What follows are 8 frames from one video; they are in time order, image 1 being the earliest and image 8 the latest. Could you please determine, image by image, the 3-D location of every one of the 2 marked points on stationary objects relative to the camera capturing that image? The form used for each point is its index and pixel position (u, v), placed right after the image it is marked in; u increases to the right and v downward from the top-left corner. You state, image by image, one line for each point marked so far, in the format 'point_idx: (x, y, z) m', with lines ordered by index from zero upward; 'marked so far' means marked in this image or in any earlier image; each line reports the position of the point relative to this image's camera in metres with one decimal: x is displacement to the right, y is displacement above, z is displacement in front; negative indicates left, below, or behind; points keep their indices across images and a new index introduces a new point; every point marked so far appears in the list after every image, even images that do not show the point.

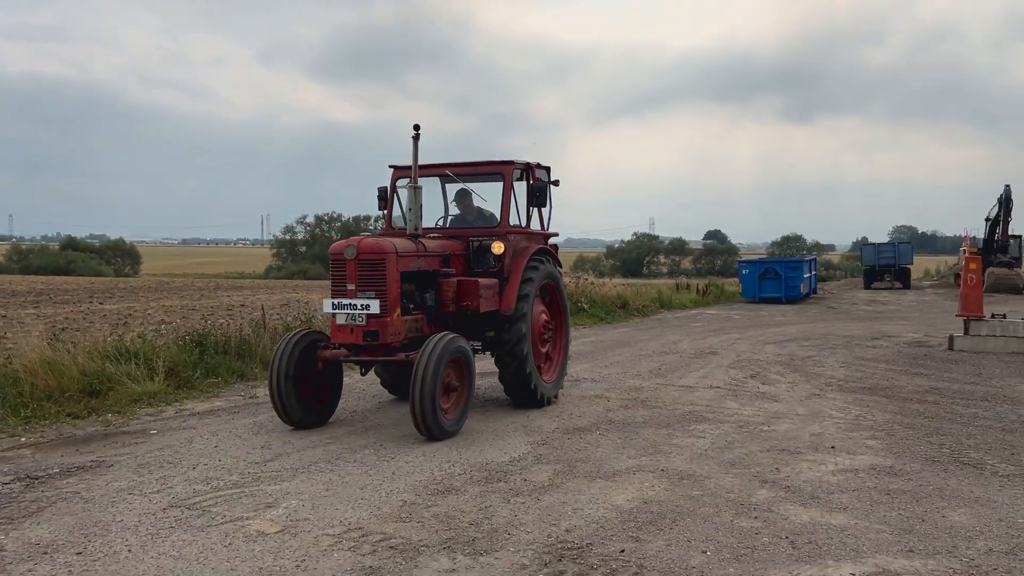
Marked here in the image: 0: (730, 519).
0: (+1.1, -1.2, +4.4) m
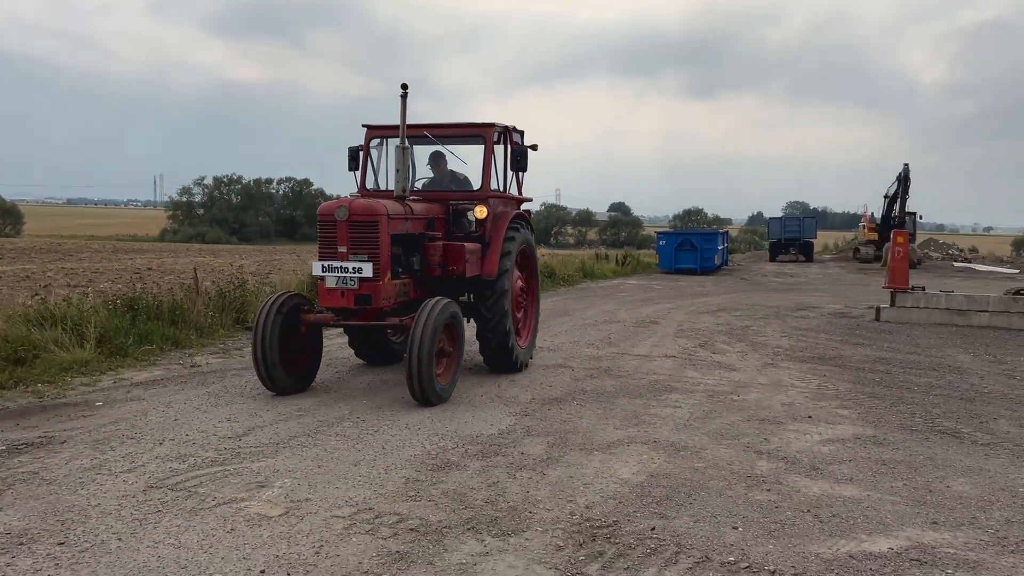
0: (+1.2, -1.0, +4.3) m
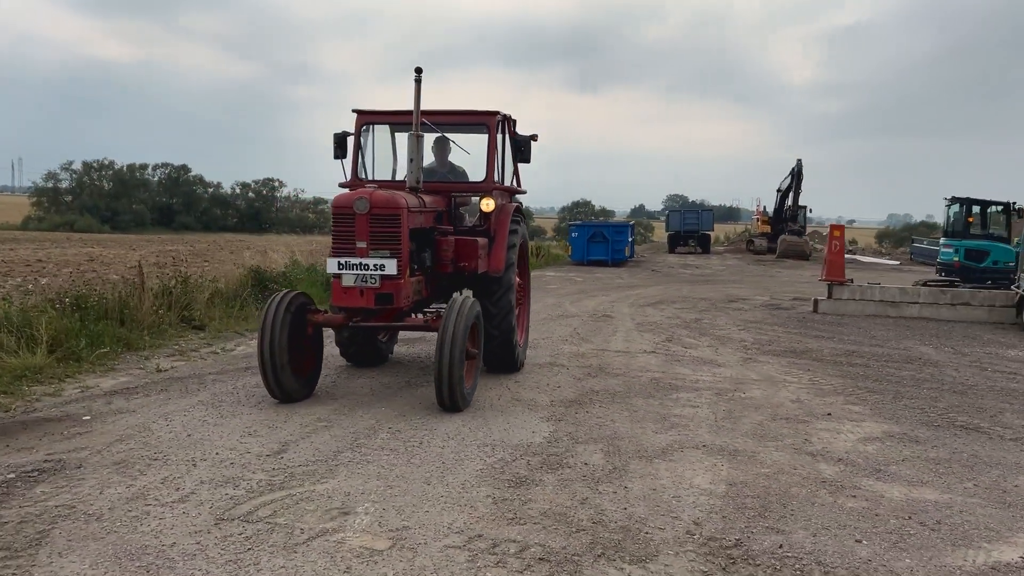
0: (+1.5, -1.0, +4.2) m
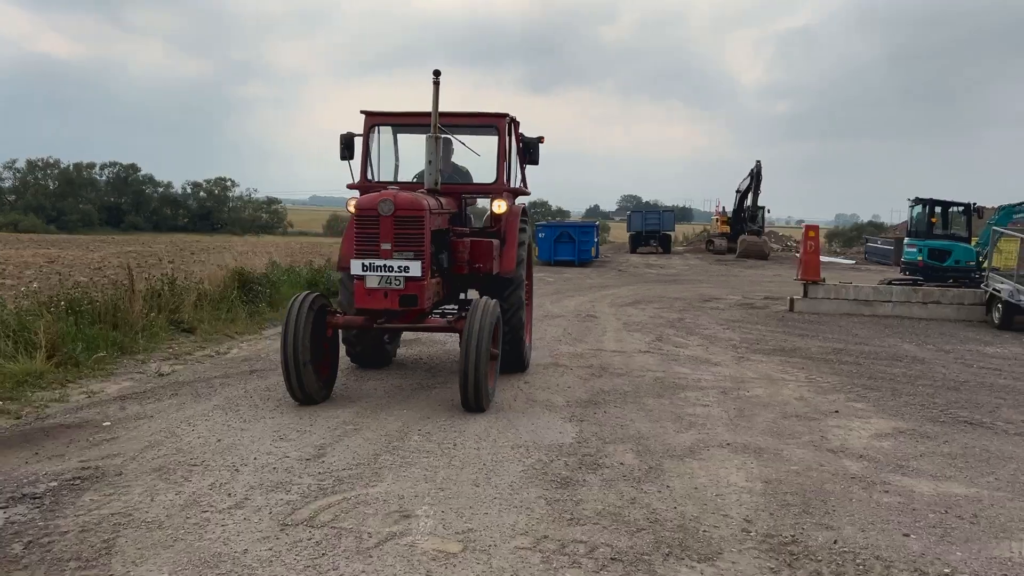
0: (+1.7, -1.0, +4.3) m
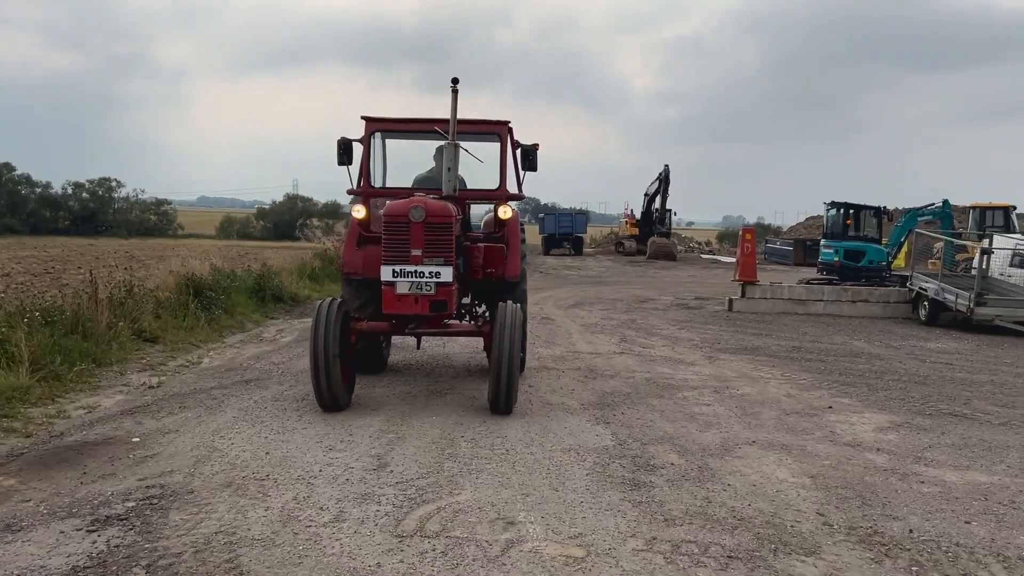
0: (+2.0, -1.0, +4.5) m
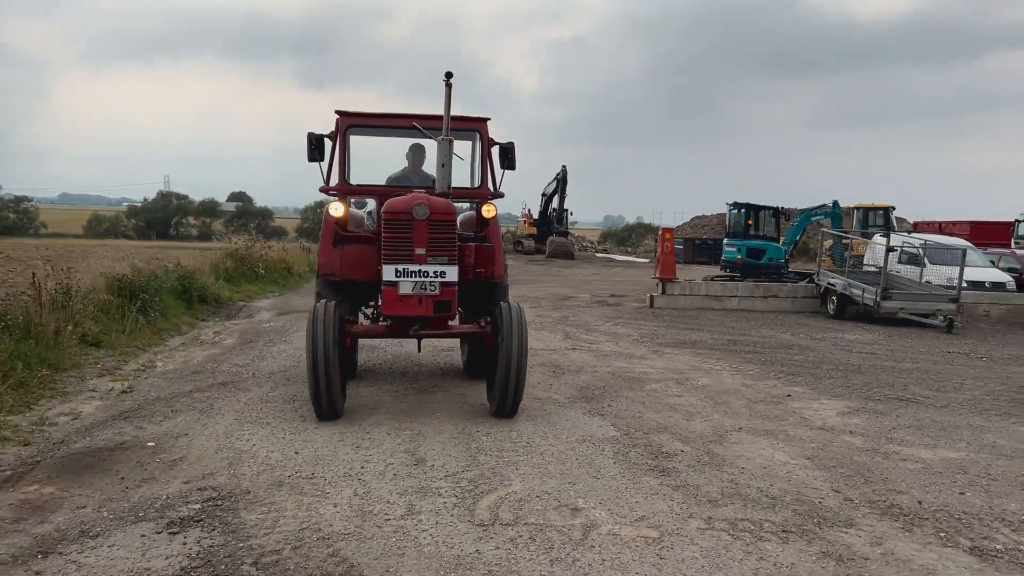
0: (+2.2, -1.0, +5.0) m
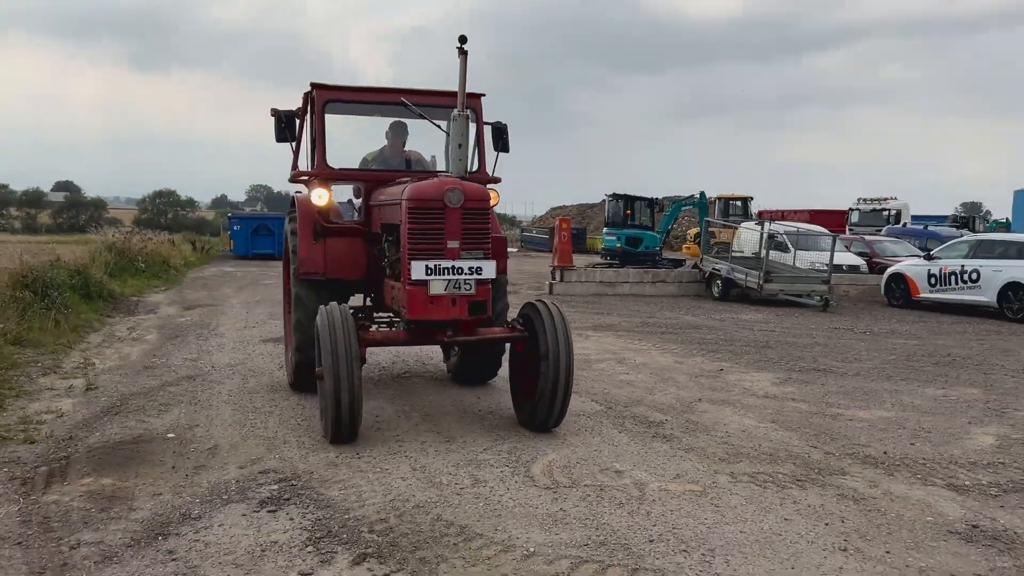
0: (+2.2, -0.9, +5.7) m
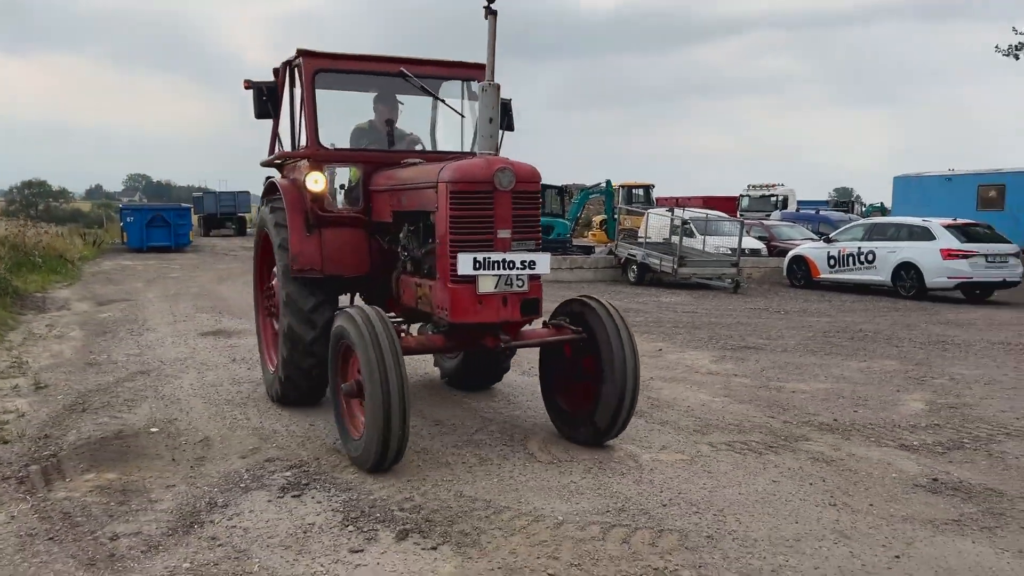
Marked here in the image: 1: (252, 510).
0: (+1.9, -0.7, +6.1) m
1: (-1.0, -0.8, +3.4) m
